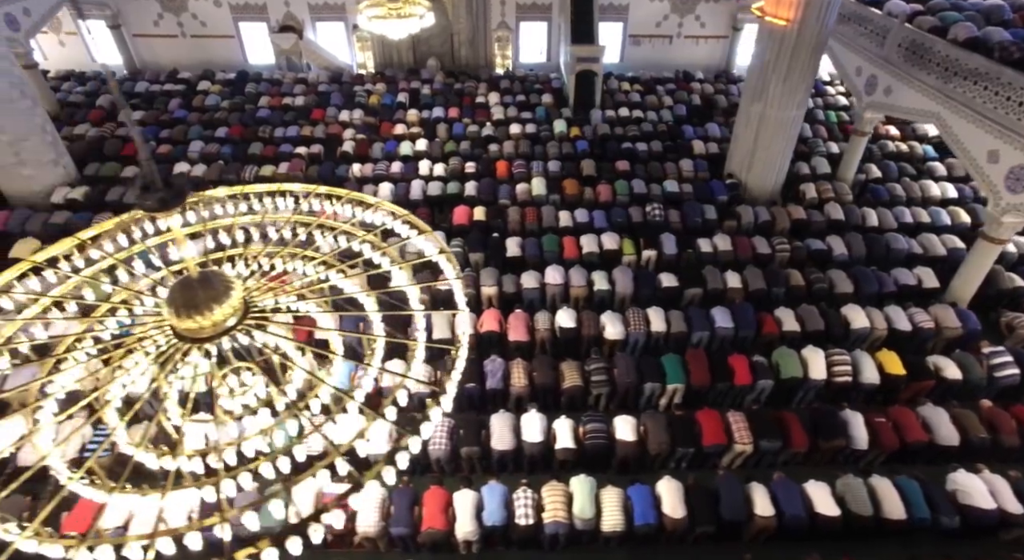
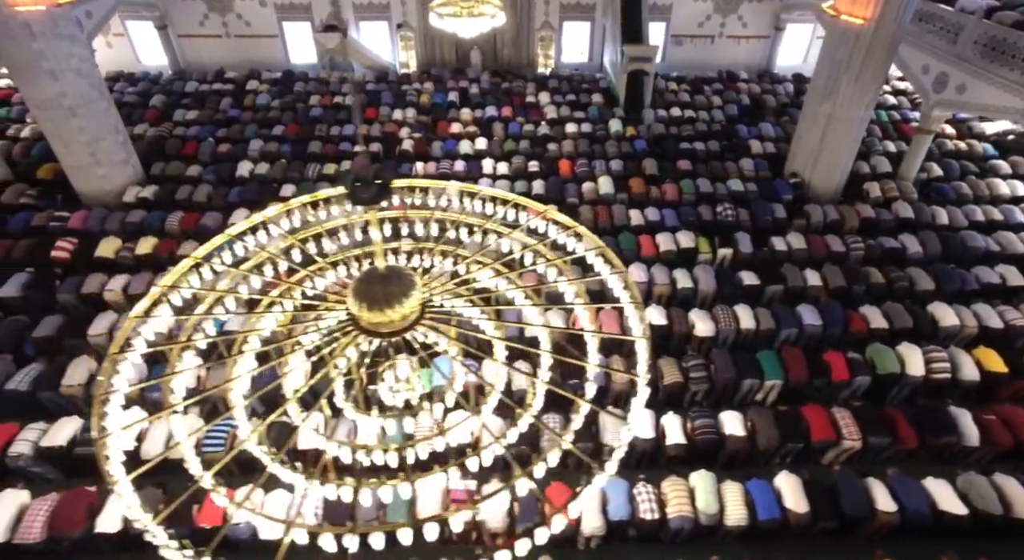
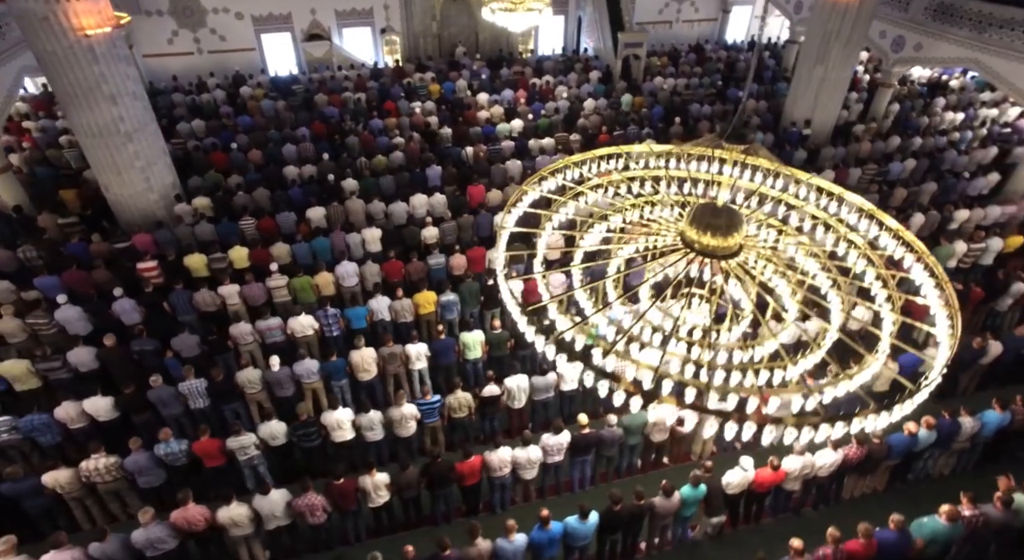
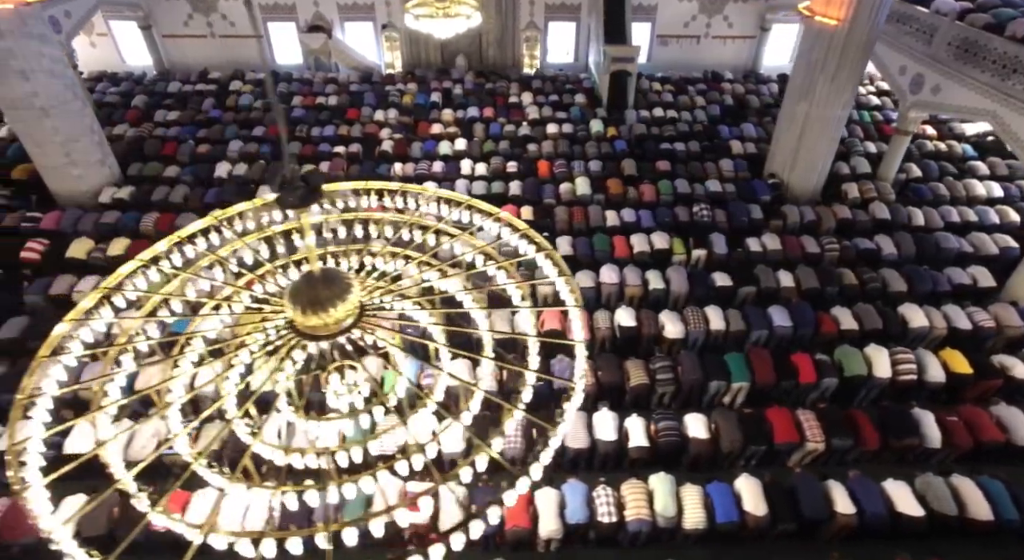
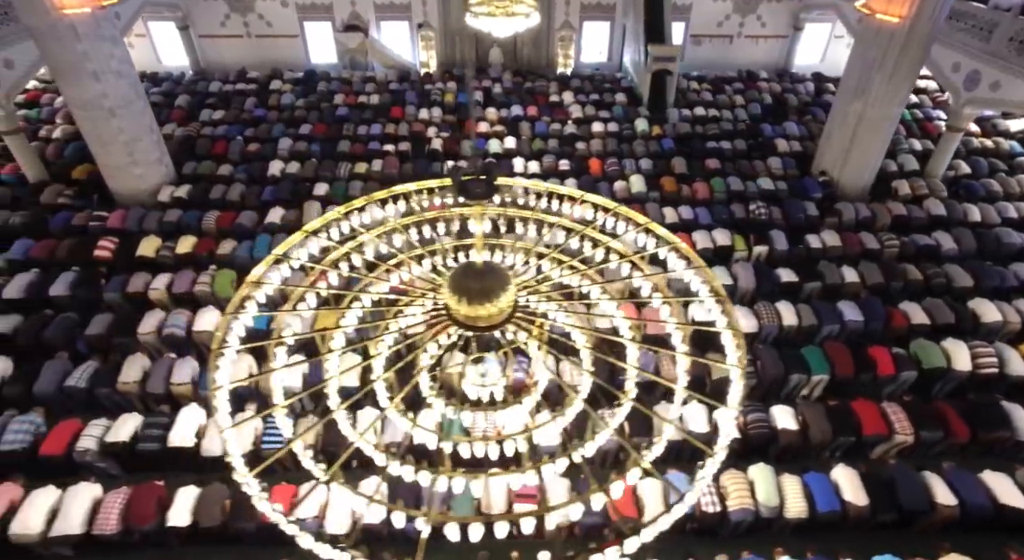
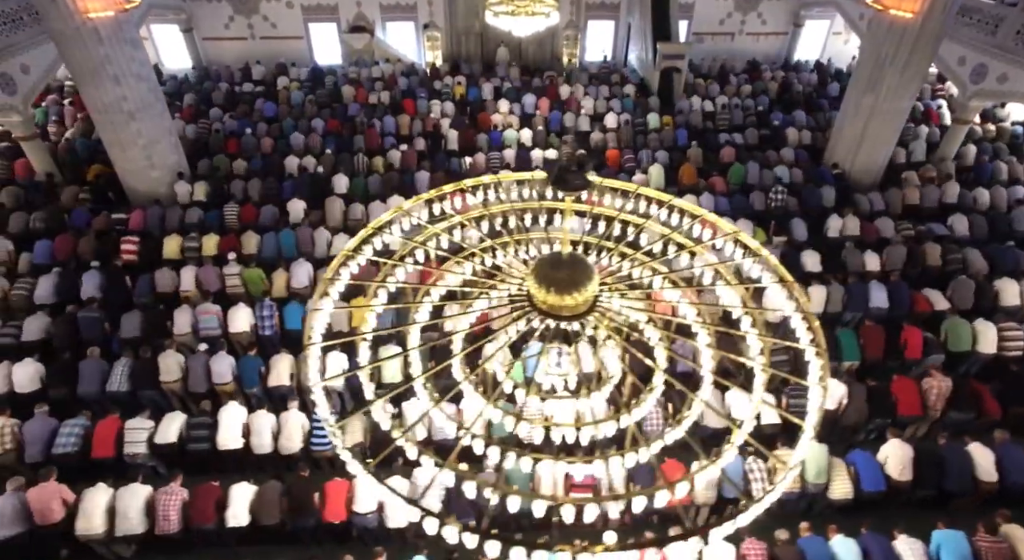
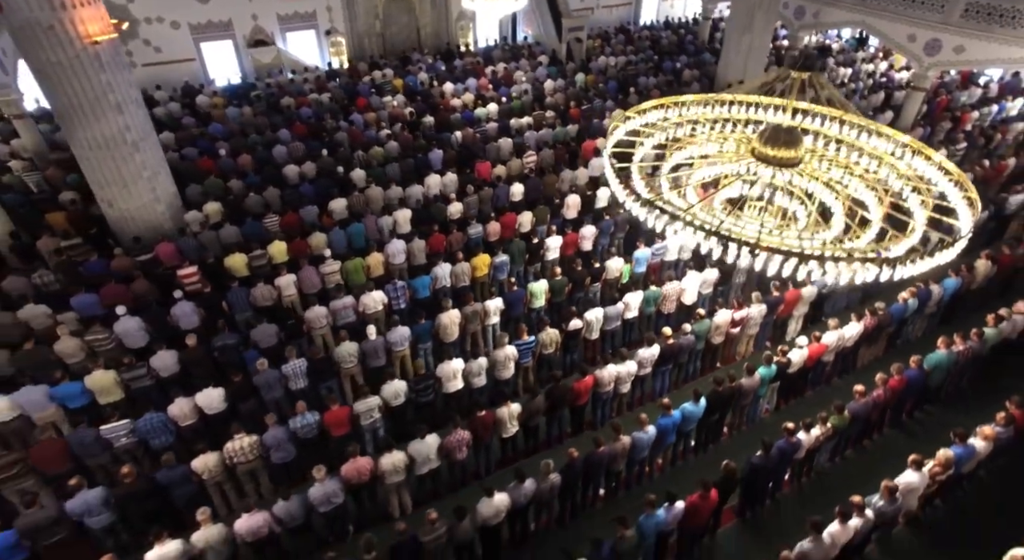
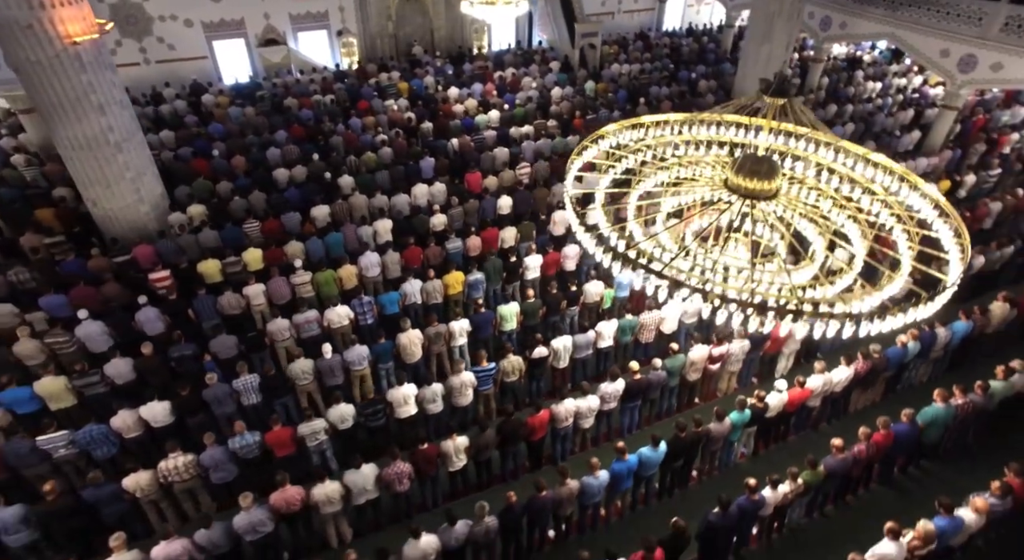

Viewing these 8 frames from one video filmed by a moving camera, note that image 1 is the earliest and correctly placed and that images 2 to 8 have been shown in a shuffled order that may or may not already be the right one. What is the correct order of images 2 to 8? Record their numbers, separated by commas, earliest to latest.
4, 2, 5, 6, 3, 8, 7
